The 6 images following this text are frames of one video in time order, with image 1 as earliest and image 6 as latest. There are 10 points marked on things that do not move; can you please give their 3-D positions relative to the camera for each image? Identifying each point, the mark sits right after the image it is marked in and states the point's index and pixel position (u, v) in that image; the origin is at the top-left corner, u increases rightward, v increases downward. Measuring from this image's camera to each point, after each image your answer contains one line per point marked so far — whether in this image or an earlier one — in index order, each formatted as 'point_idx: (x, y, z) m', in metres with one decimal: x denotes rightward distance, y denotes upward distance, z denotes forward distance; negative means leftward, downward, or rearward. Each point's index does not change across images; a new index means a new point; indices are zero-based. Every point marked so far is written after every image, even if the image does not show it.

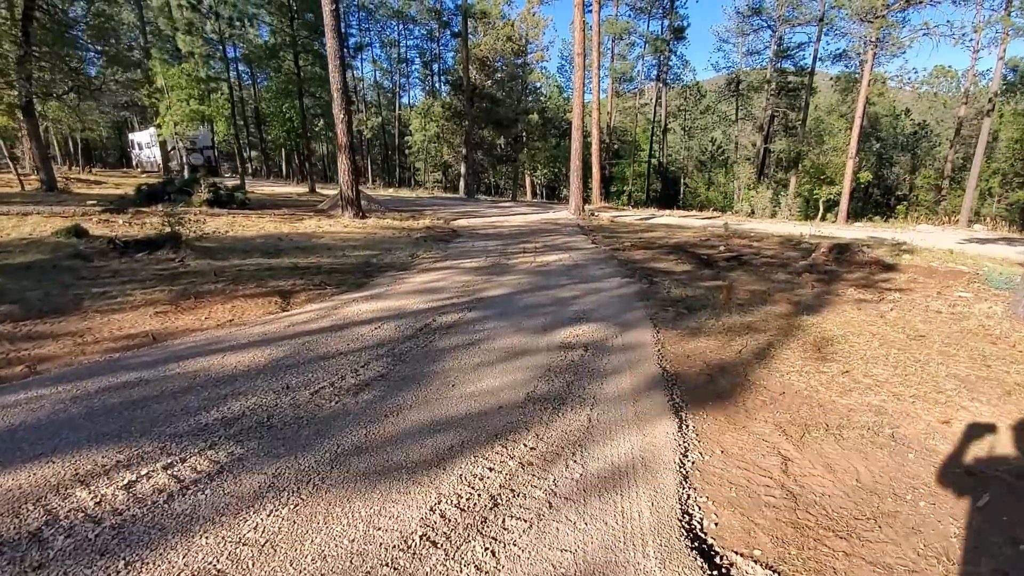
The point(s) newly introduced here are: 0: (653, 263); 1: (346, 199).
0: (+2.1, +0.4, +7.5) m
1: (-3.3, +1.8, +10.1) m
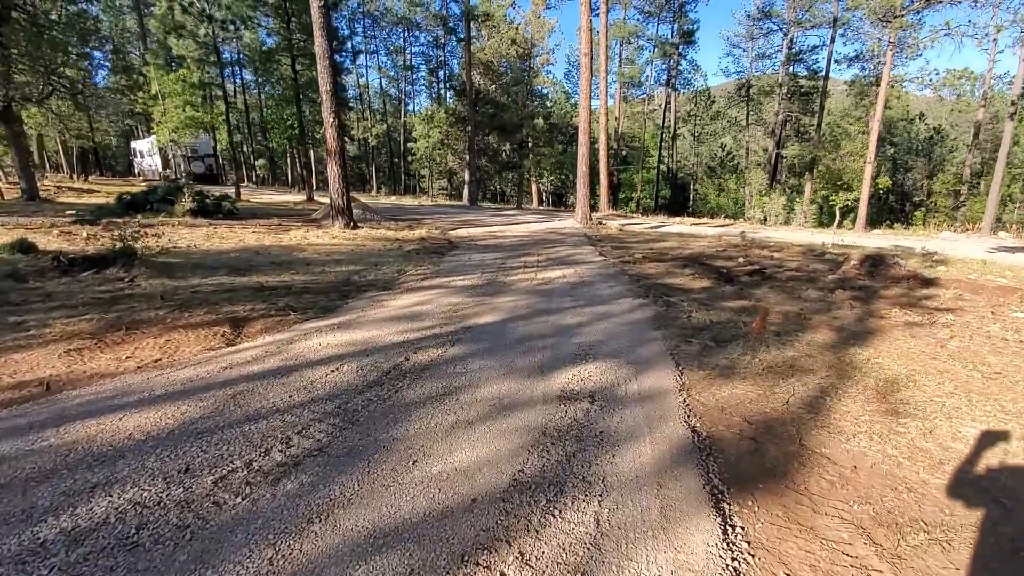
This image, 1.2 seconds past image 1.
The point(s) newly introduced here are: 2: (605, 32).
0: (+2.0, +0.1, +6.7) m
1: (-3.3, +1.5, +9.4) m
2: (+3.0, +8.1, +16.4) m
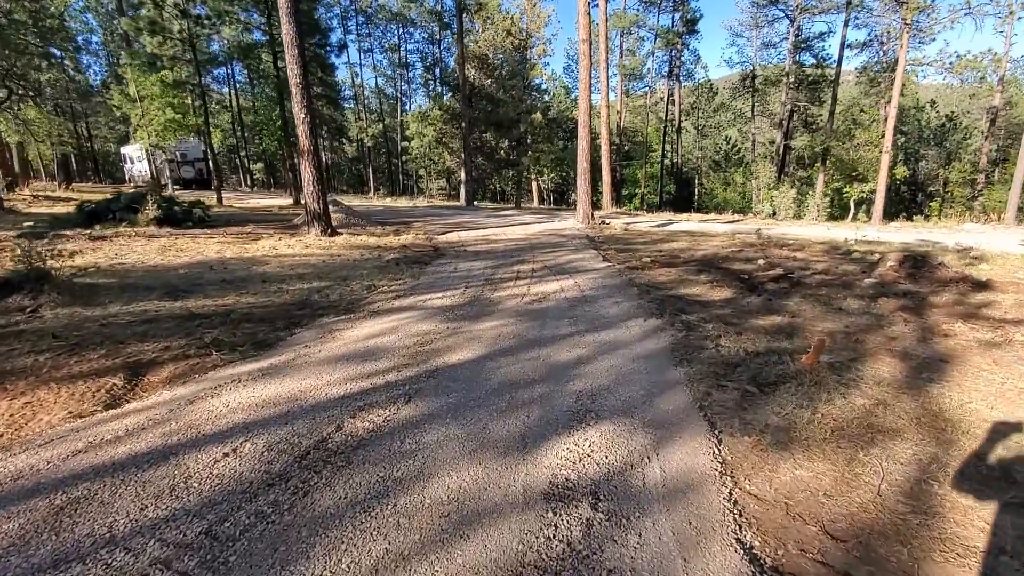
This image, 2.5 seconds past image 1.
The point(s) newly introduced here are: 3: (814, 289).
0: (+1.9, 0.0, +5.8) m
1: (-3.4, +1.3, +8.6) m
2: (+2.8, +8.0, +15.4) m
3: (+3.6, 0.0, +6.1) m
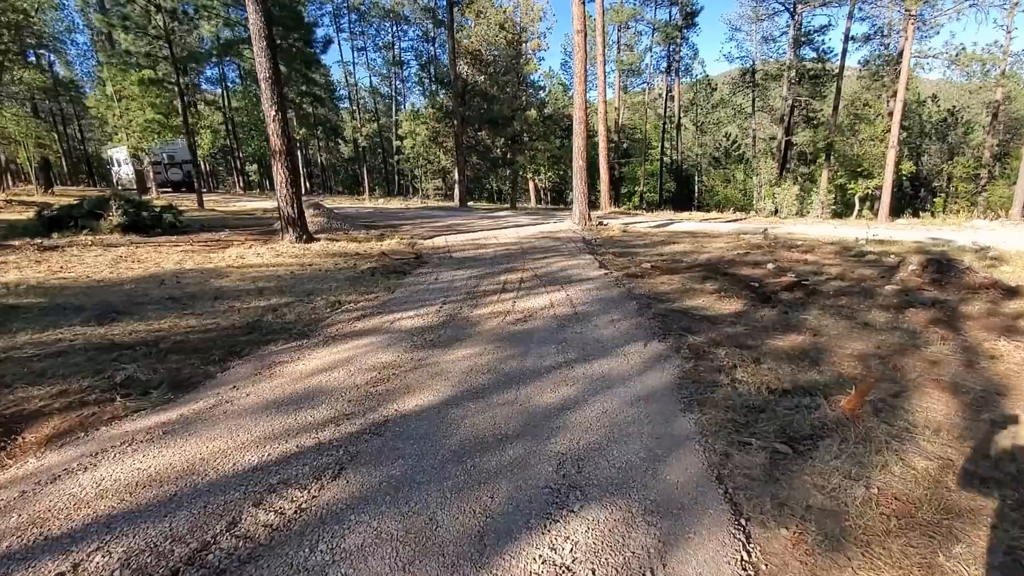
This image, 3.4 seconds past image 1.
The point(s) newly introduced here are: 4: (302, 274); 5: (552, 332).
0: (+1.8, -0.1, +5.2) m
1: (-3.6, +1.1, +8.0) m
2: (+2.6, +7.9, +14.8) m
3: (+3.5, -0.1, +5.5) m
4: (-2.5, +0.2, +6.0) m
5: (+0.3, -0.3, +3.8) m
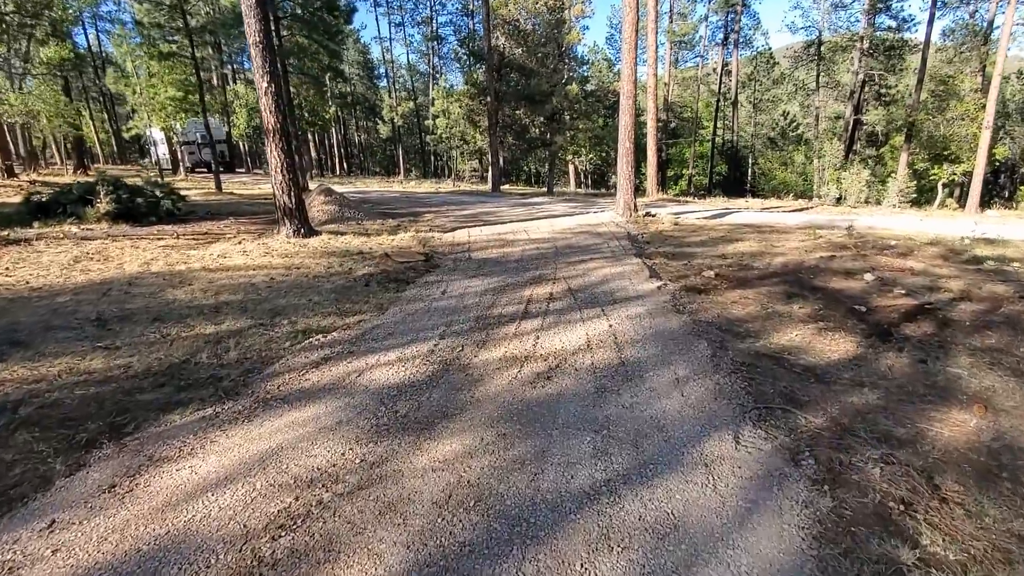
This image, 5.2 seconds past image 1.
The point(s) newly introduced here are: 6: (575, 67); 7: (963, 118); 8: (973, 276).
0: (+2.0, -0.4, +3.8) m
1: (-3.1, +1.1, +6.9) m
2: (+3.7, +8.0, +13.0) m
3: (+3.7, -0.4, +4.0) m
4: (-2.2, +0.1, +4.9) m
5: (+0.4, -0.6, +2.5) m
6: (+2.3, +8.1, +18.6) m
7: (+16.0, +6.1, +17.9) m
8: (+5.6, +0.2, +6.2) m
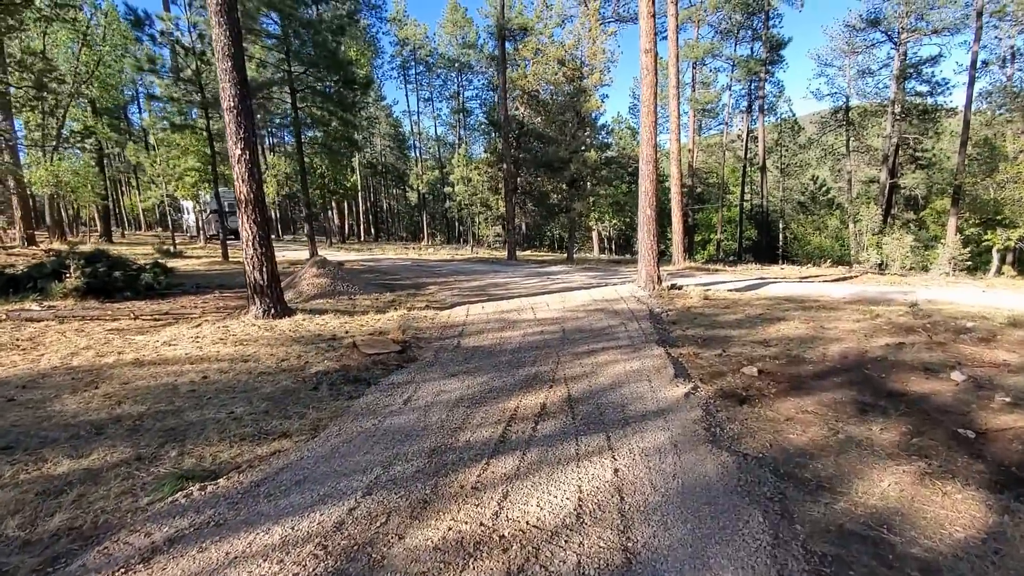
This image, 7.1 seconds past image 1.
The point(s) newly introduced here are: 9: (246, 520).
0: (+1.8, -1.0, +2.6) m
1: (-3.1, 0.0, +6.2) m
2: (+4.0, +6.1, +12.7) m
3: (+3.5, -1.1, +2.7) m
4: (-2.3, -0.7, +3.9) m
5: (+0.1, -1.1, +1.4) m
6: (+3.0, +5.5, +18.2) m
7: (+16.6, +3.6, +16.7) m
8: (+5.5, -0.8, +4.8) m
9: (-1.1, -1.0, +2.2) m
